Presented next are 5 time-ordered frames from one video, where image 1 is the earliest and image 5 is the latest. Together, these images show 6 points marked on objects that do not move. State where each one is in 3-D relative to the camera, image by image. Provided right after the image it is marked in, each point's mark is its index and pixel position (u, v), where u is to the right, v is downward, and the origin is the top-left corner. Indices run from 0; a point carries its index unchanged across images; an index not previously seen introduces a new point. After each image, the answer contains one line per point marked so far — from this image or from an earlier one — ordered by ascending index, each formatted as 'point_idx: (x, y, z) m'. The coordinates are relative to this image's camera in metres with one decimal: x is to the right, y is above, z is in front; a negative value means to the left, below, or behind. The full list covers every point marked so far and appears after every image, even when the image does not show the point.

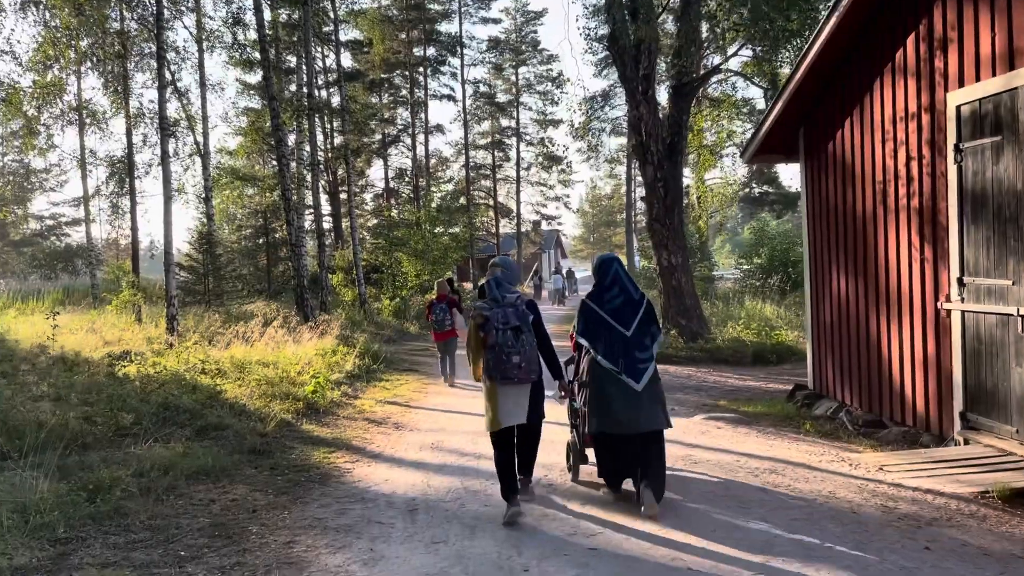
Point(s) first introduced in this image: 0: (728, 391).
0: (+2.8, -1.3, +10.4) m
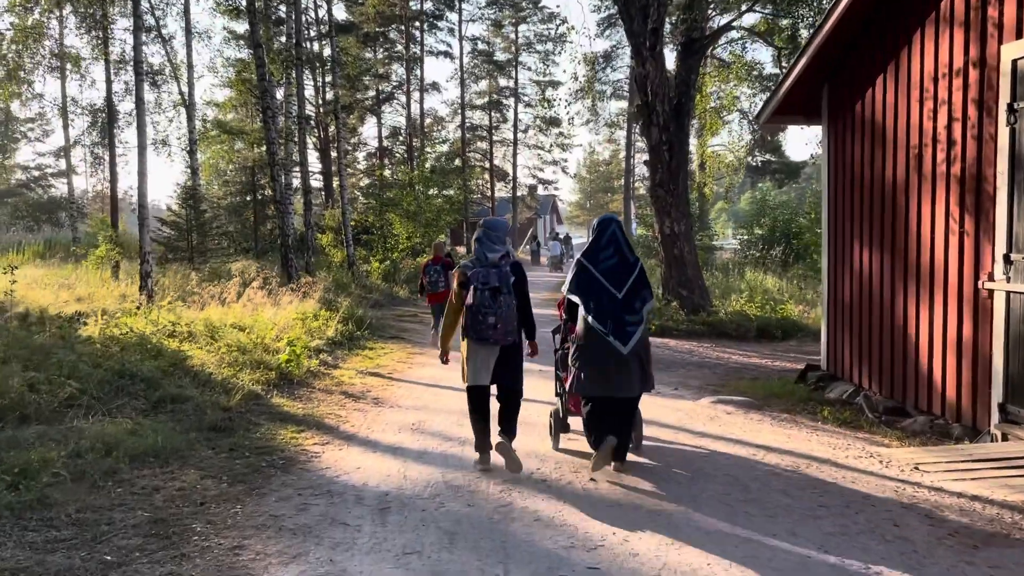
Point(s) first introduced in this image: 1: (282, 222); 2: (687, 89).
0: (+2.7, -1.0, +9.8) m
1: (-5.5, +1.6, +19.1) m
2: (+3.1, +3.5, +14.1) m
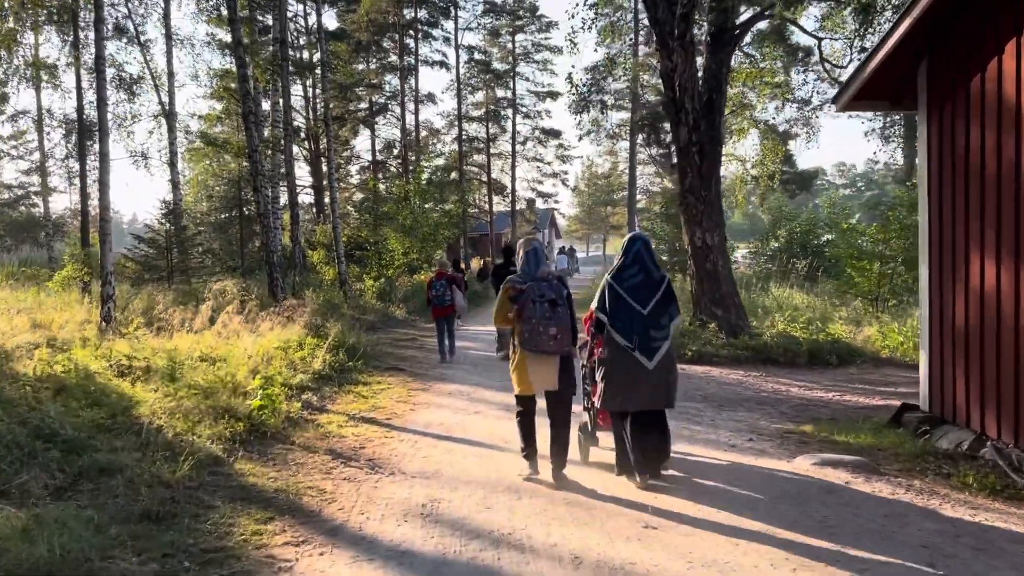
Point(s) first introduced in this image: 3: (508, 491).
0: (+2.9, -1.2, +8.1) m
1: (-5.4, +1.1, +17.5) m
2: (+3.3, +3.2, +12.6) m
3: (0.0, -1.2, +4.9) m
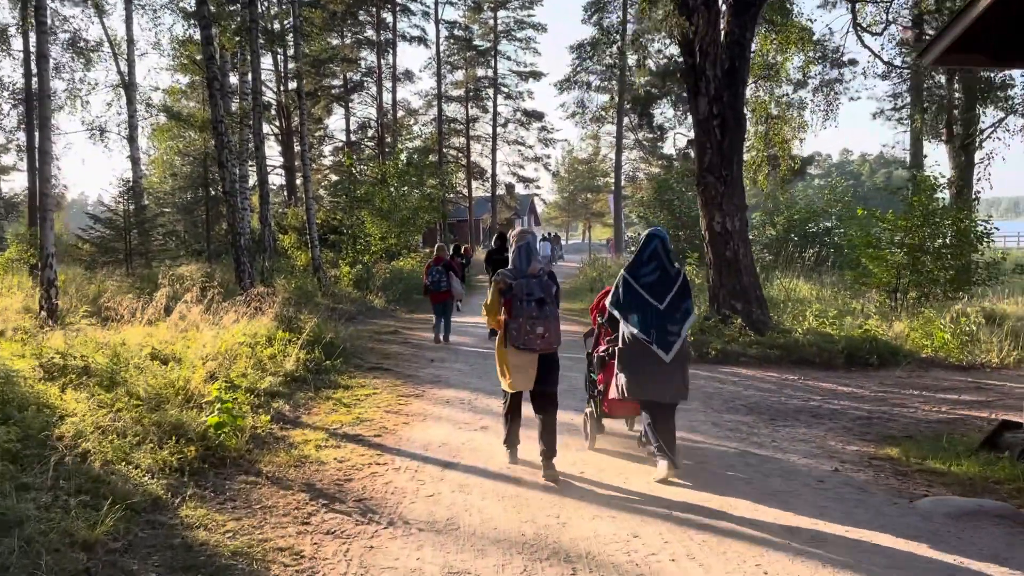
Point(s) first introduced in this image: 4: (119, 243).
0: (+3.1, -1.1, +6.9) m
1: (-5.6, +1.4, +15.9) m
2: (+3.3, +3.4, +11.3) m
3: (+0.2, -1.2, +3.6) m
4: (-9.8, +1.1, +19.8) m
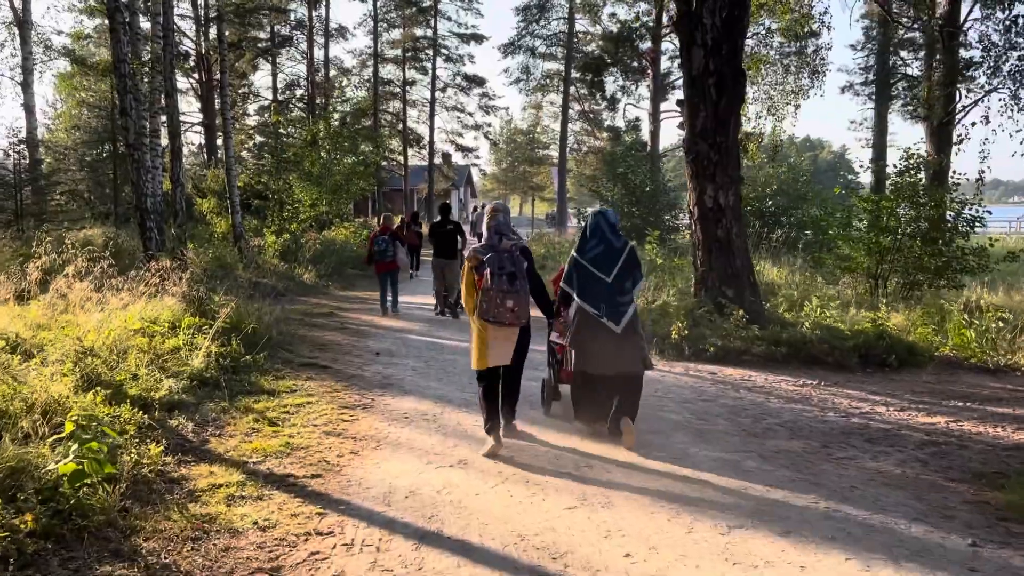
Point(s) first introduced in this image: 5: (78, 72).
0: (+2.9, -1.1, +5.6) m
1: (-6.4, +1.9, +13.7) m
2: (+2.8, +3.5, +9.8) m
3: (+0.4, -1.2, +2.0) m
4: (-11.0, +1.9, +17.2) m
5: (-10.7, +5.3, +19.7) m
